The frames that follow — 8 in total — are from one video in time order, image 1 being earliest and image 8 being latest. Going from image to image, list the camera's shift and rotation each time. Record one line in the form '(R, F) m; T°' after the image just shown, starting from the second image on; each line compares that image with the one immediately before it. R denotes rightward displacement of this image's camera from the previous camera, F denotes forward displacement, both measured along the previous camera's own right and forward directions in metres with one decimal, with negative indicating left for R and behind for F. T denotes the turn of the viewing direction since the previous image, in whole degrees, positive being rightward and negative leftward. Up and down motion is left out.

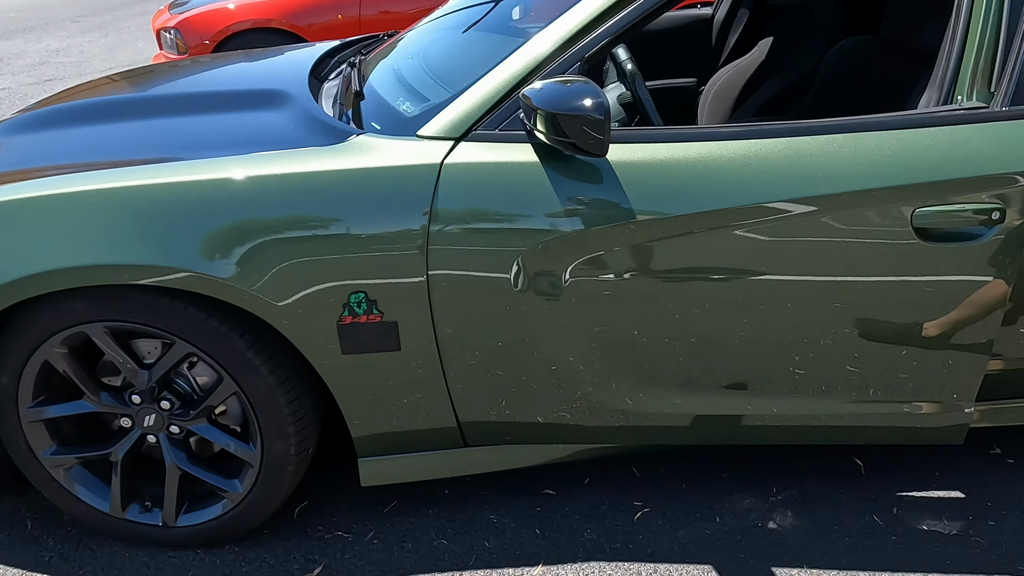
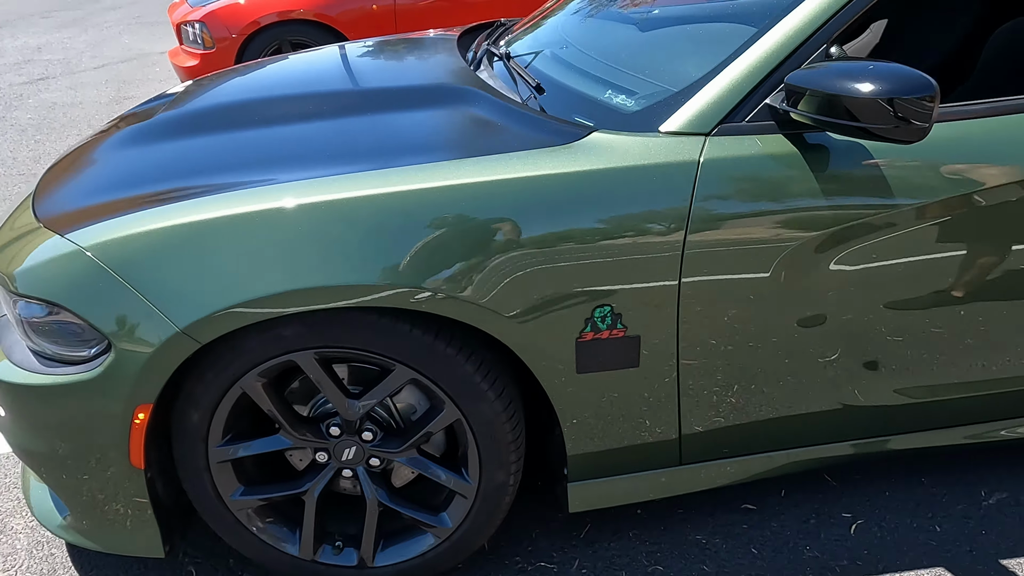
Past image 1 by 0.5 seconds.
(-0.6, +0.2) m; +3°
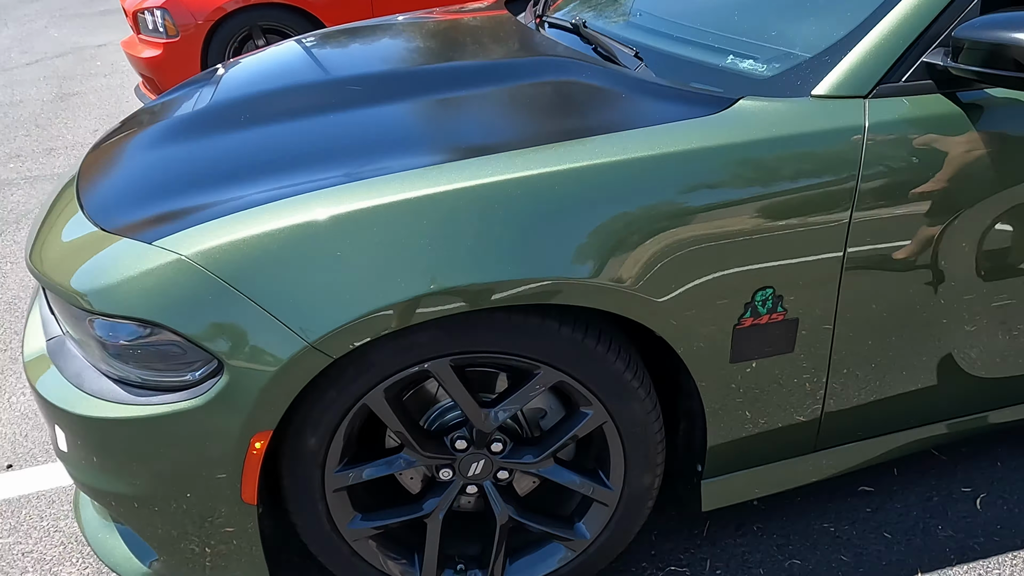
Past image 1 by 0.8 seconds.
(-0.4, +0.2) m; +5°
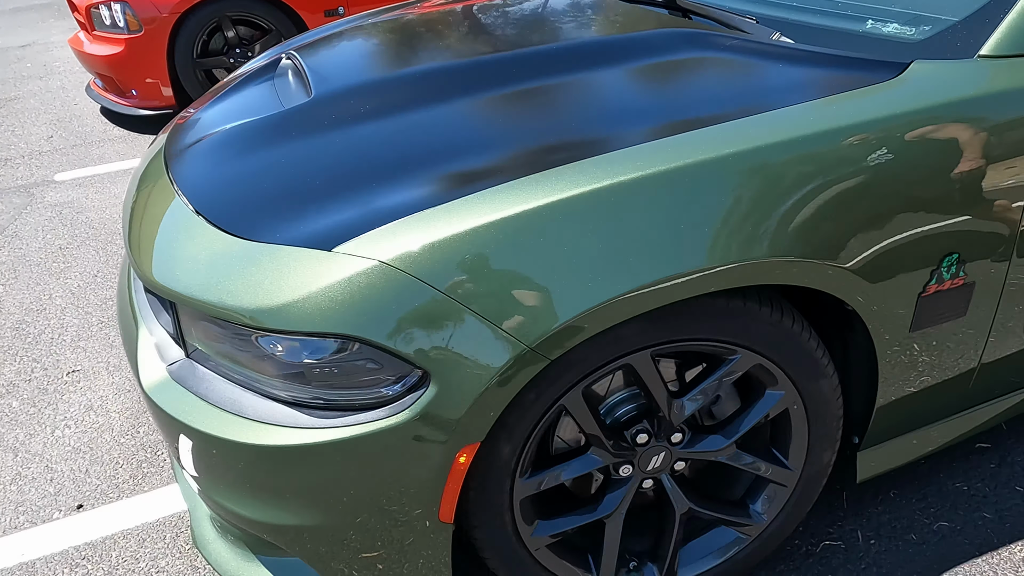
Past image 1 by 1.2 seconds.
(-0.5, +0.1) m; +6°
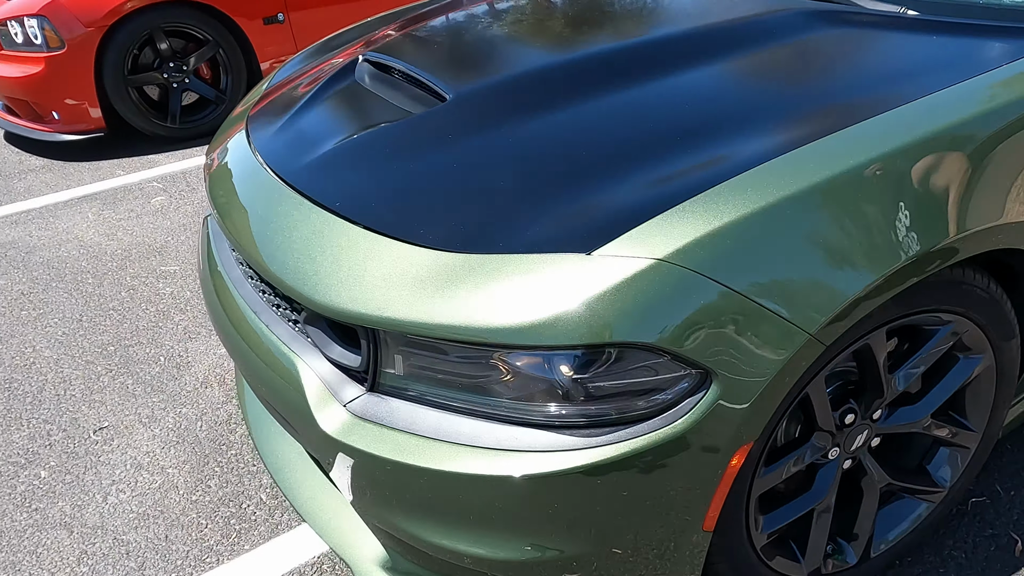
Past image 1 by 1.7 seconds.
(-0.6, +0.1) m; +9°
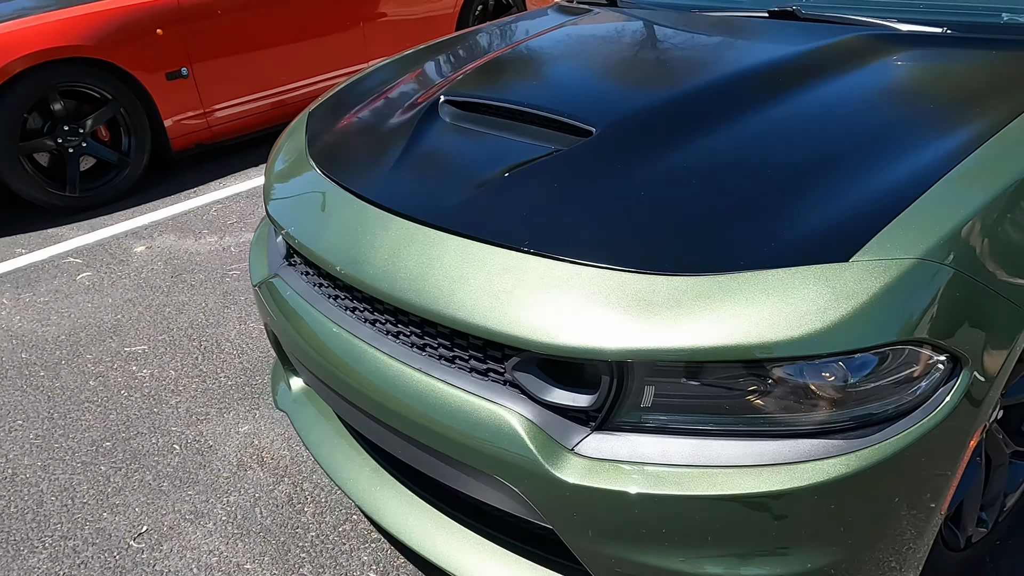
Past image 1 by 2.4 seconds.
(-0.7, +0.1) m; +12°
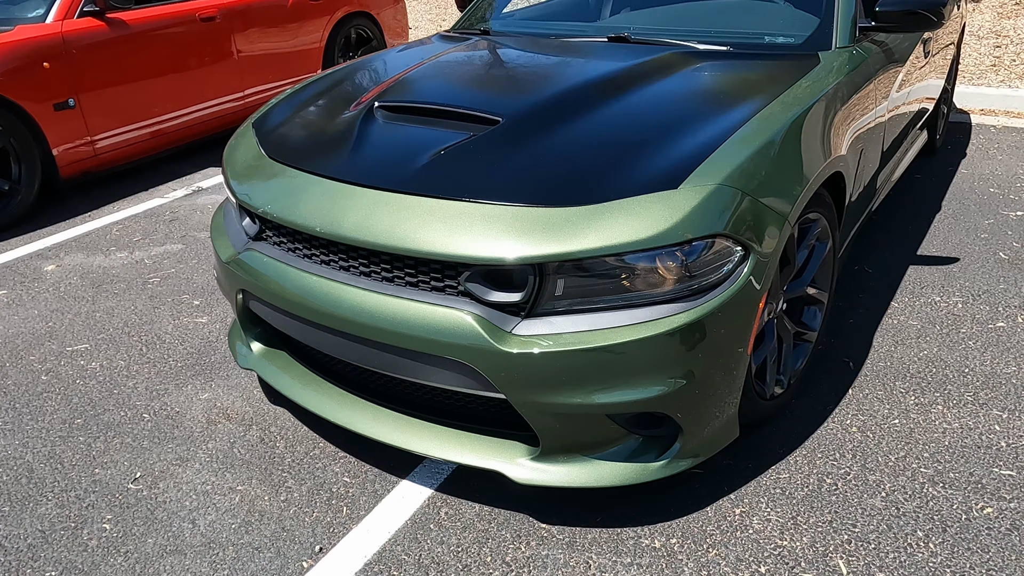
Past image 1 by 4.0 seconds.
(-0.3, -0.6) m; +11°
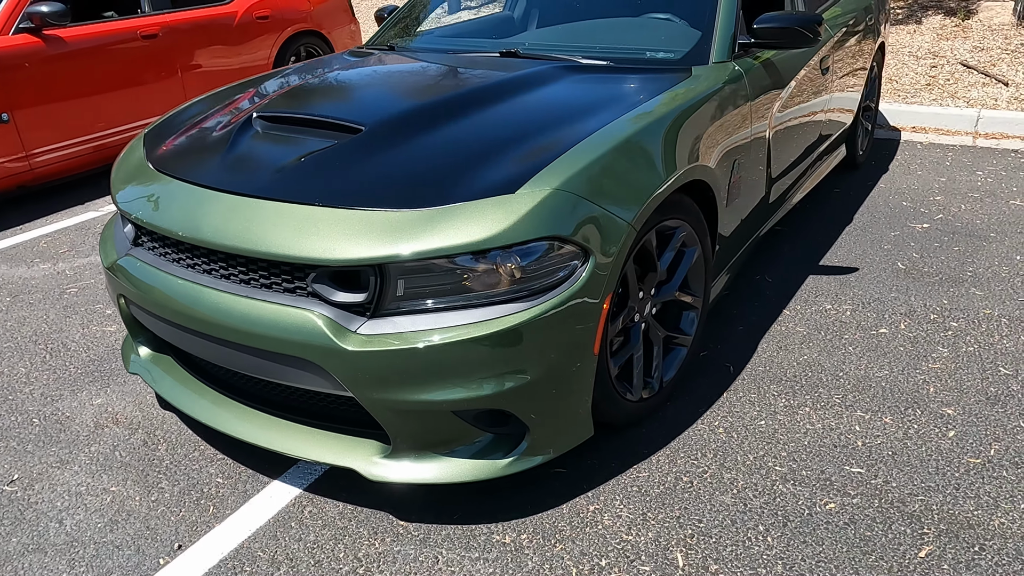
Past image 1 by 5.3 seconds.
(+0.4, -0.1) m; +1°
